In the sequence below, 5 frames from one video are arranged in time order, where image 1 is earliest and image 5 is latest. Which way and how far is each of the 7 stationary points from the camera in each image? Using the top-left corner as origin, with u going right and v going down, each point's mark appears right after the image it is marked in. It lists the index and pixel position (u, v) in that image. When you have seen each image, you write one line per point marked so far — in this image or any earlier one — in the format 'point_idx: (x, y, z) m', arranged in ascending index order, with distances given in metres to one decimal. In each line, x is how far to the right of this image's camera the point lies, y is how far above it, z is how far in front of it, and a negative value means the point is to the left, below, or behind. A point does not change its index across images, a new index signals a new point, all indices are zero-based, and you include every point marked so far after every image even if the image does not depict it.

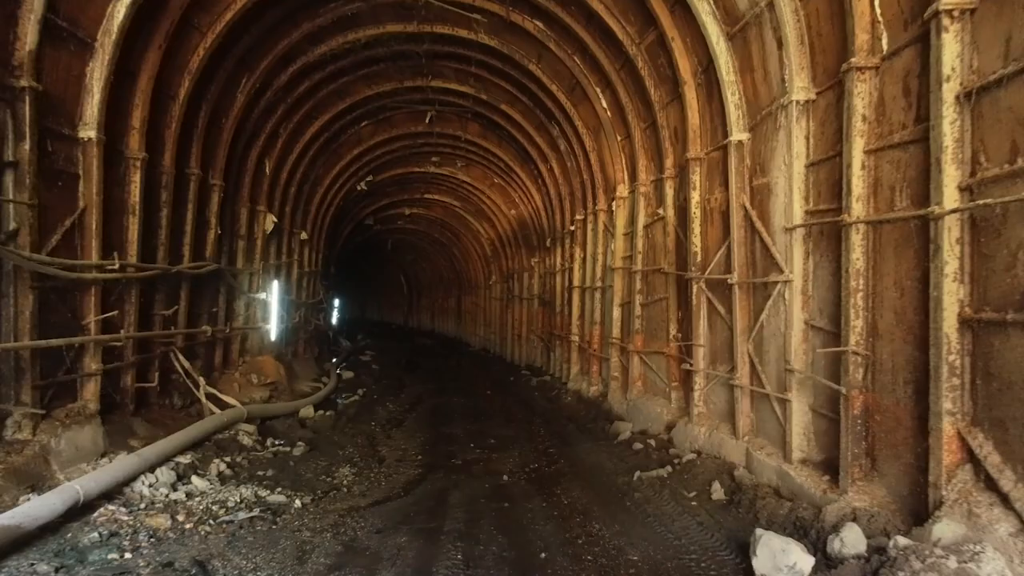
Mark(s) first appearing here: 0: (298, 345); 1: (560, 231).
0: (-4.1, -1.1, +15.0) m
1: (+0.8, +1.0, +13.6) m
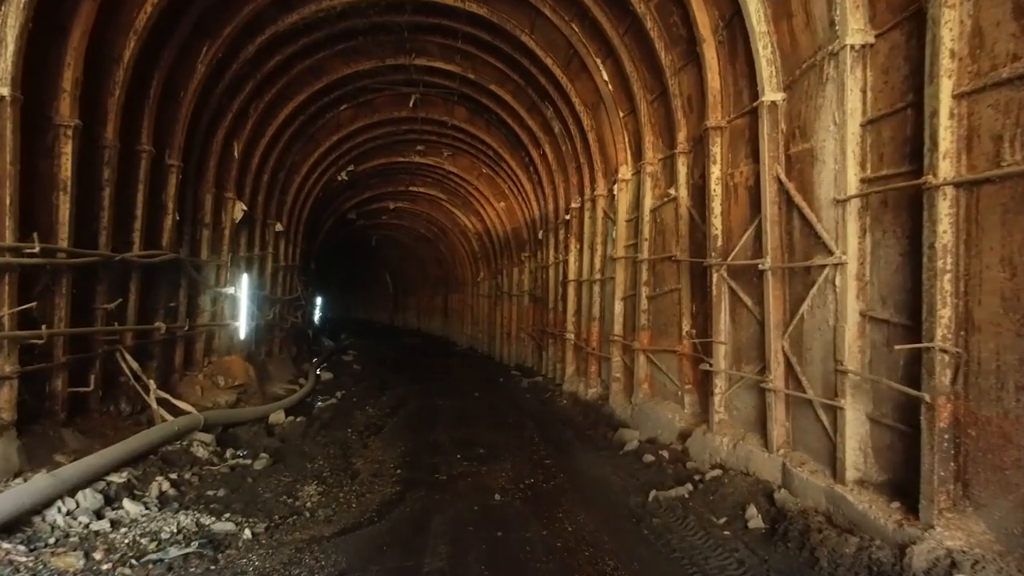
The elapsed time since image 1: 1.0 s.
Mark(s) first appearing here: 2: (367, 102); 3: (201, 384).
0: (-4.3, -1.0, +14.1) m
1: (+0.7, +1.1, +12.7) m
2: (-2.6, +3.3, +13.9) m
3: (-3.8, -1.2, +9.6) m
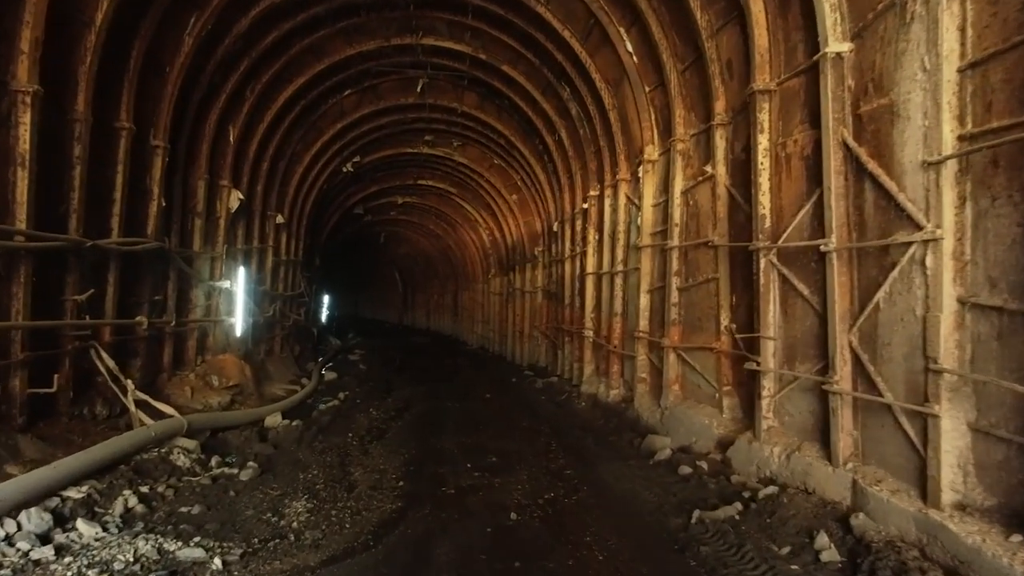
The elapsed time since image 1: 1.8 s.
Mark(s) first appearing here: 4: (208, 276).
0: (-4.1, -1.0, +13.4) m
1: (+0.9, +1.2, +11.9) m
2: (-2.4, +3.4, +13.2) m
3: (-3.7, -1.1, +8.9) m
4: (-3.8, +0.1, +9.7) m
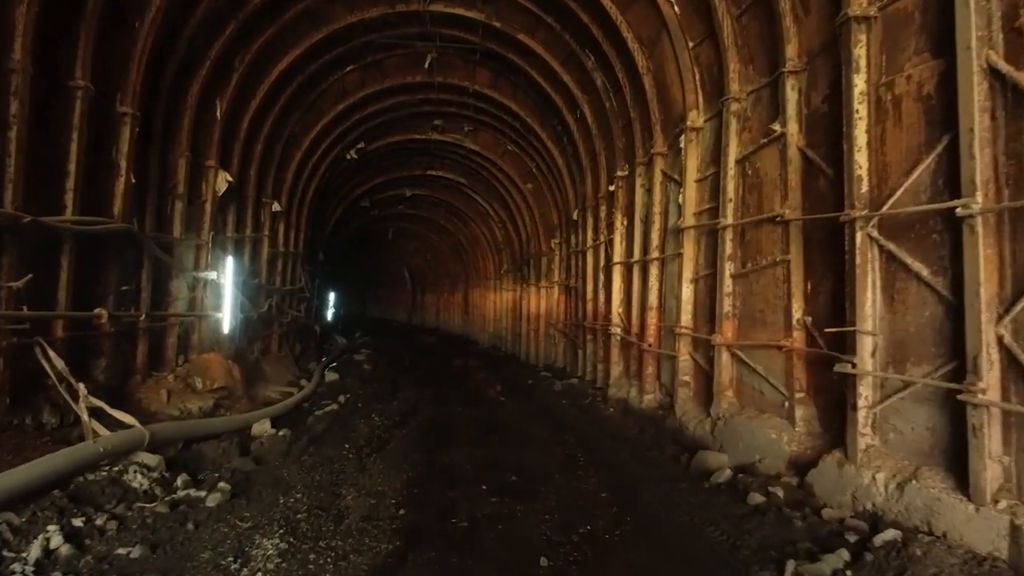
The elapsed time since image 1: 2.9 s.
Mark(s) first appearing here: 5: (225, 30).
0: (-3.8, -0.9, +12.4) m
1: (+1.1, +1.3, +10.8) m
2: (-2.1, +3.5, +12.2) m
3: (-3.5, -1.0, +7.9) m
4: (-3.6, +0.2, +8.7) m
5: (-3.0, +2.7, +8.2) m
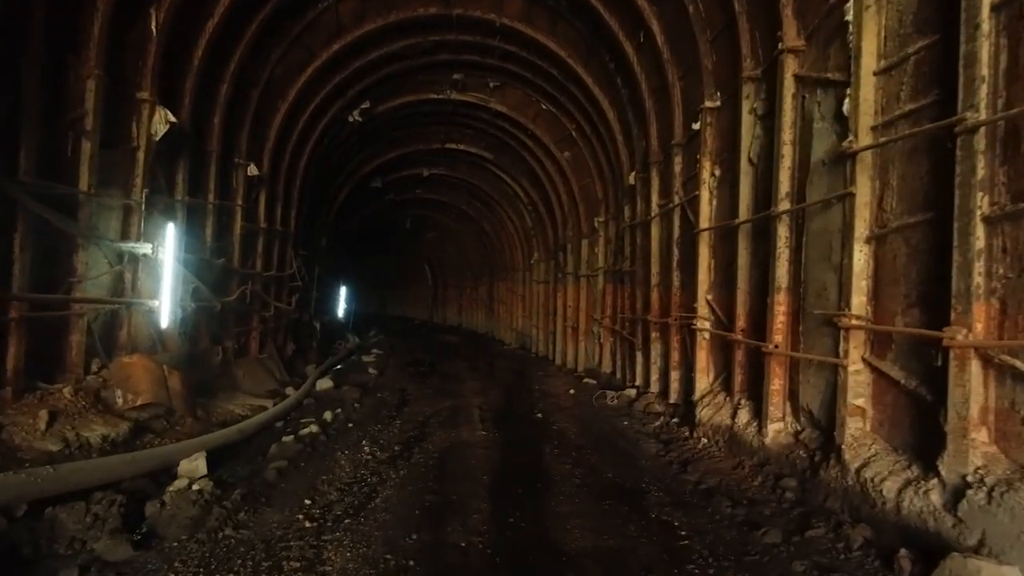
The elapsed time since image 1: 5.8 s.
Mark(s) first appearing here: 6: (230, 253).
0: (-3.4, -0.7, +9.9) m
1: (+1.6, +1.4, +8.2) m
2: (-1.7, +3.7, +9.6) m
3: (-3.1, -0.8, +5.4) m
4: (-3.2, +0.4, +6.2) m
5: (-2.7, +2.9, +5.7) m
6: (-3.3, +0.4, +9.0) m
